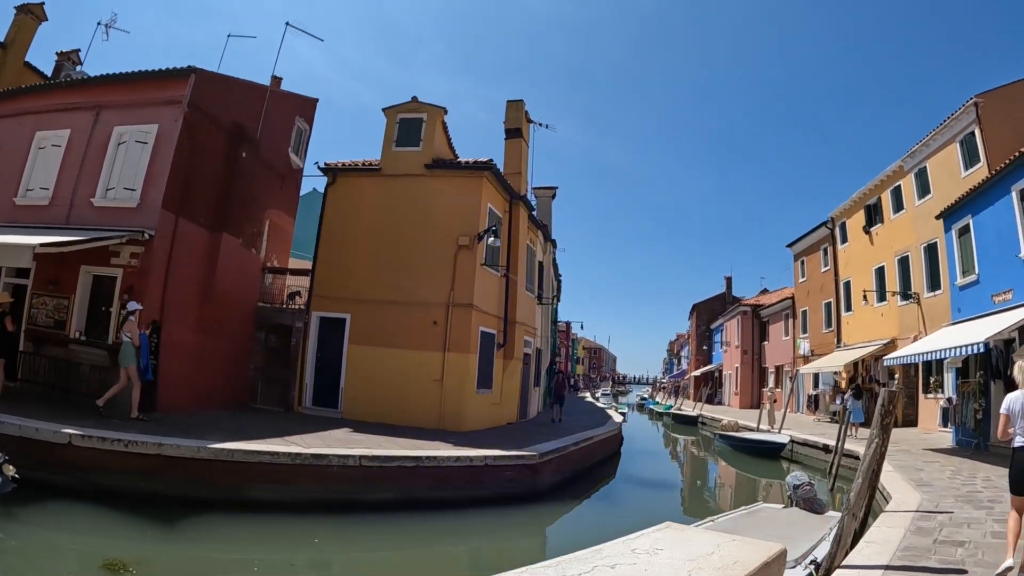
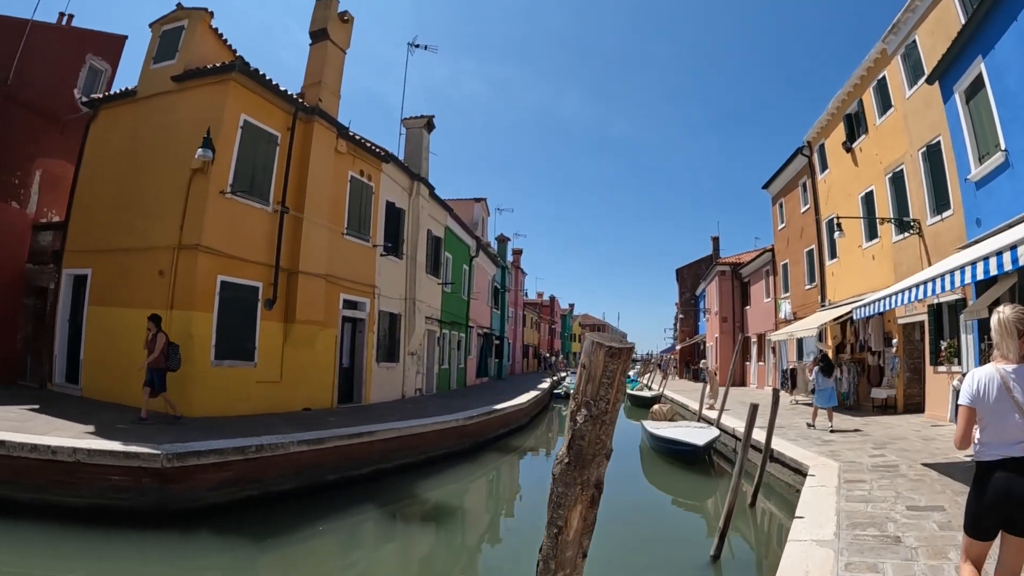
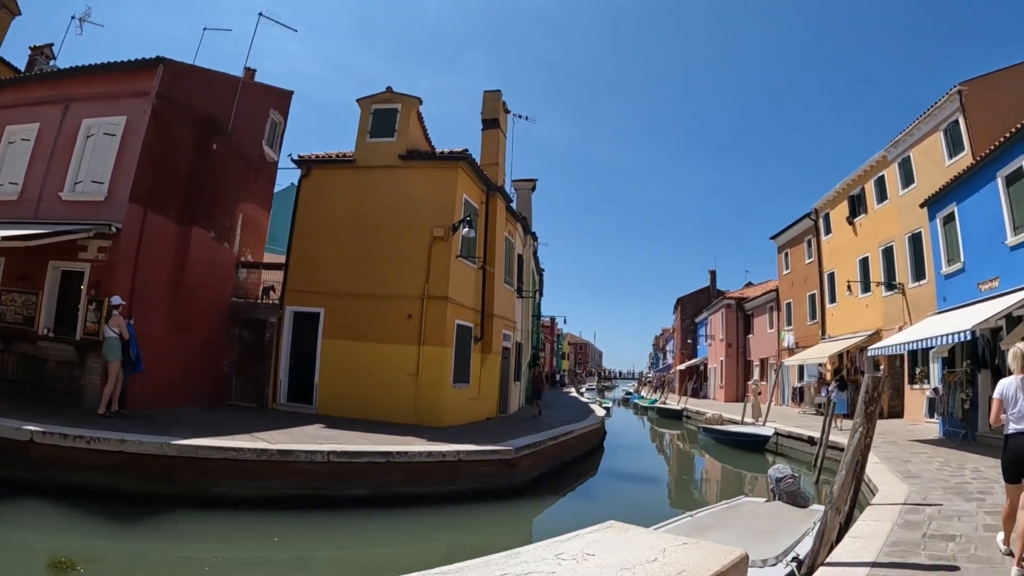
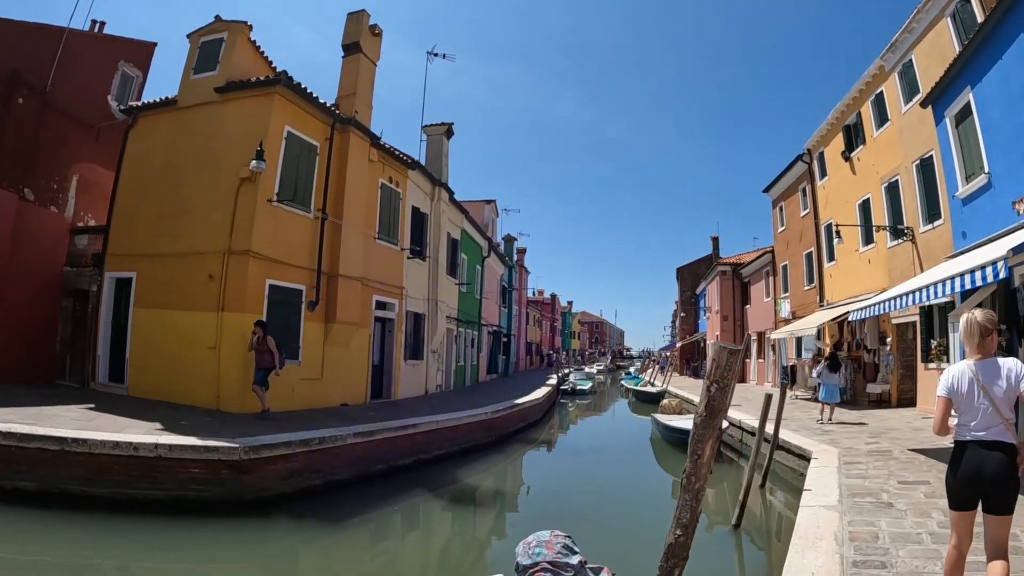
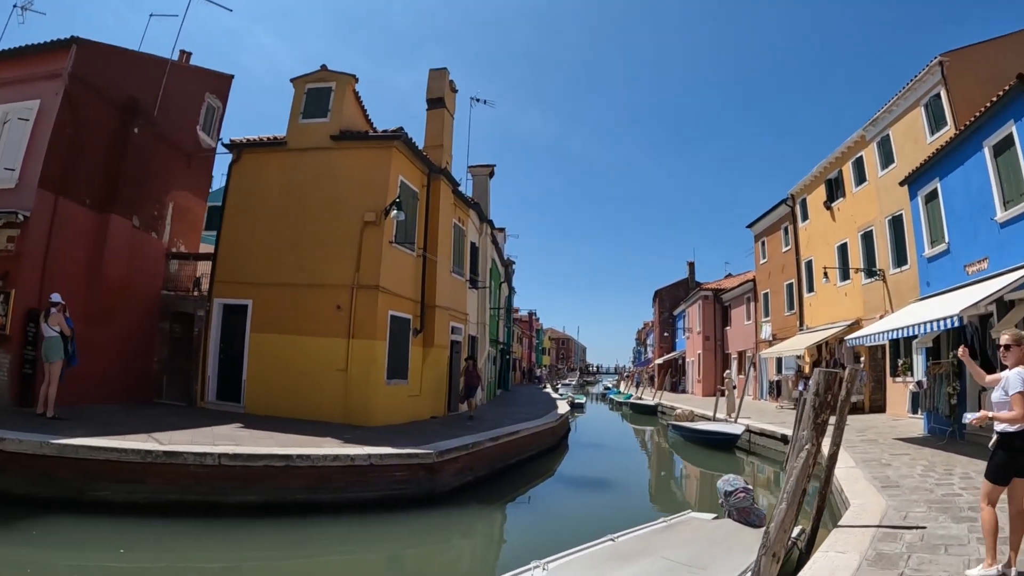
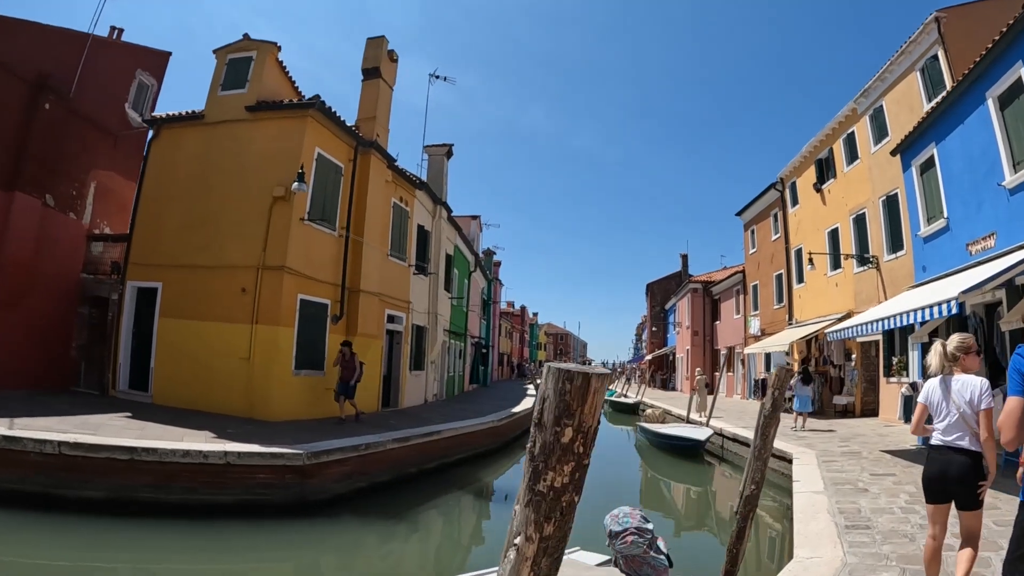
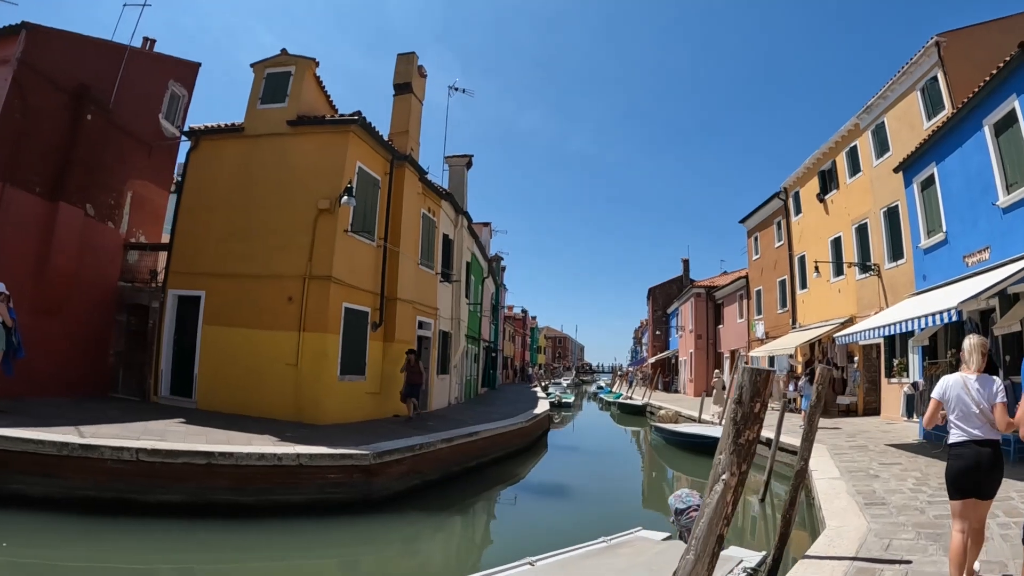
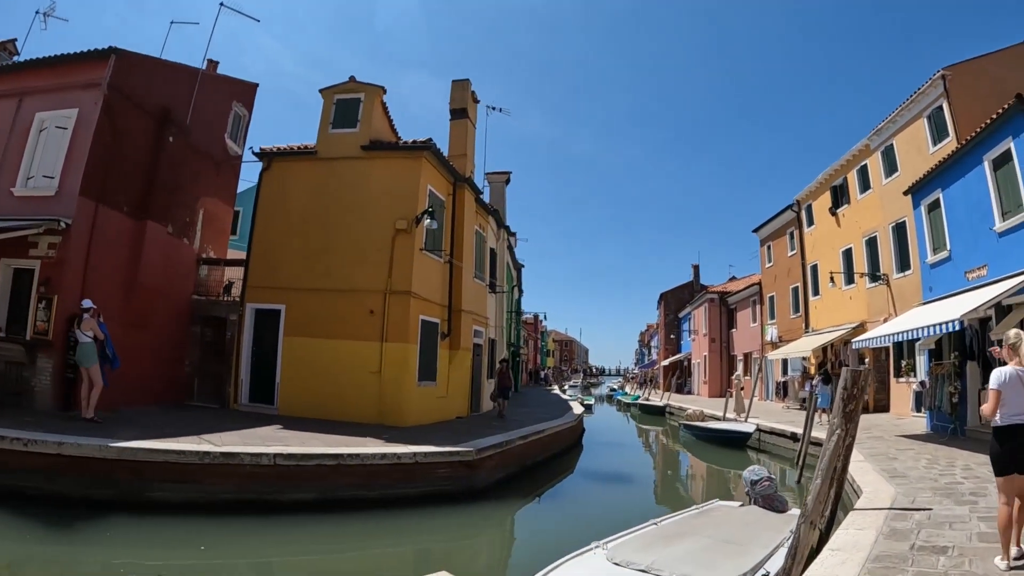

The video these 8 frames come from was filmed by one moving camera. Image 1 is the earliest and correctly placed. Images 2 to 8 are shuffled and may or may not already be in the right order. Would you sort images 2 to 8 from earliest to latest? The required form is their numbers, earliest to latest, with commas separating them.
3, 8, 5, 7, 6, 4, 2
